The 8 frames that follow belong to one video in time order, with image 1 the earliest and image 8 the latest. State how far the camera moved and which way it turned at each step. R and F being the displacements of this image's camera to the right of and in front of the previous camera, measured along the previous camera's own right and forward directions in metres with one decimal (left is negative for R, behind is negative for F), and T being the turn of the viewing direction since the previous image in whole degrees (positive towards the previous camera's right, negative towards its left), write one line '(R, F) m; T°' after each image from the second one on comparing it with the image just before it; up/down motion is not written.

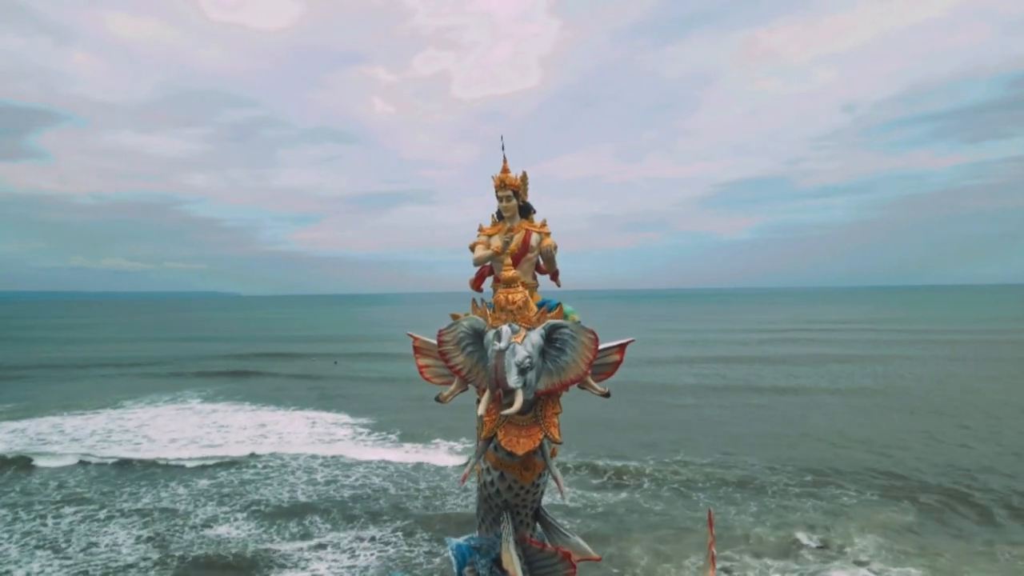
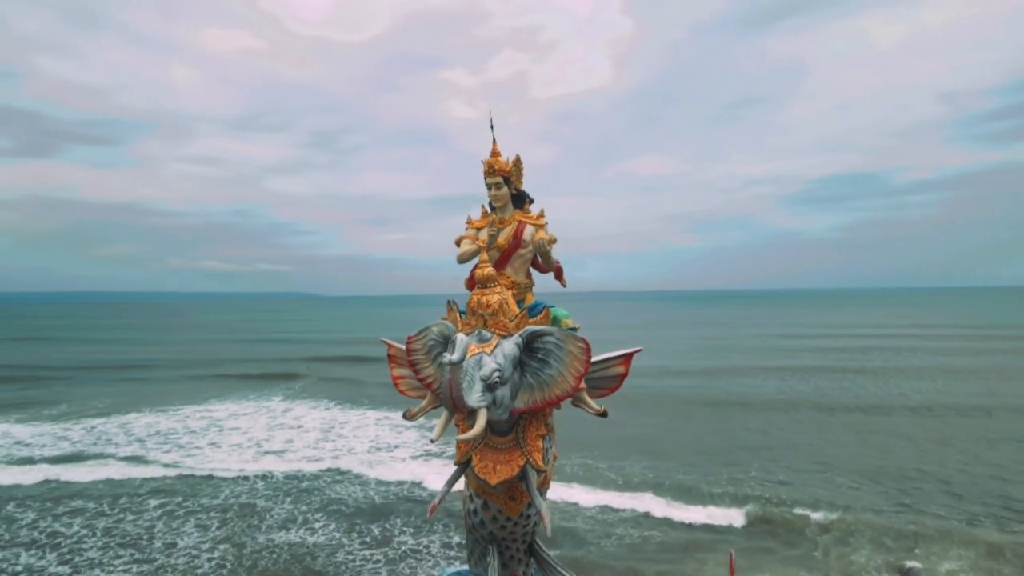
(+0.5, +0.6) m; -6°
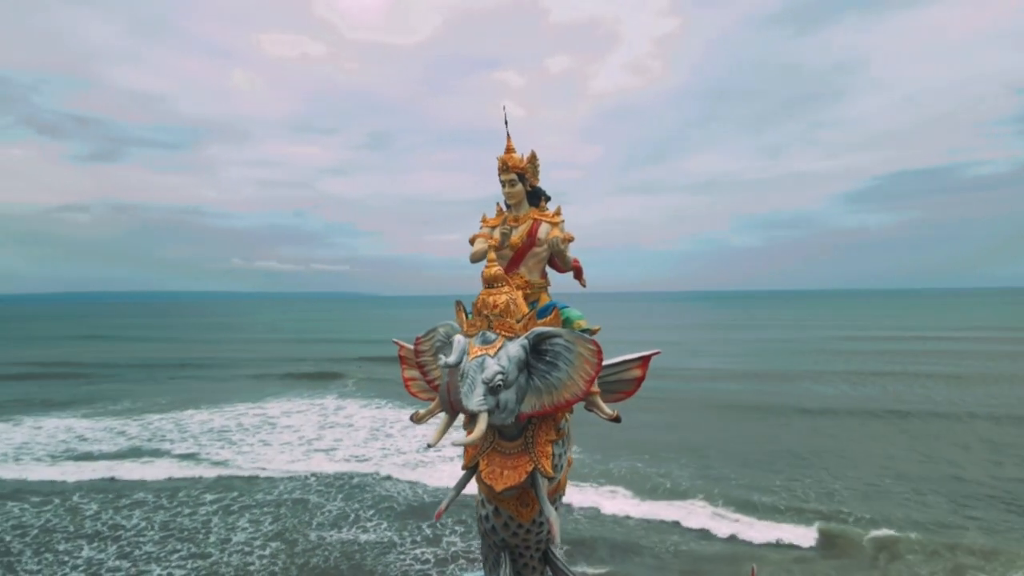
(+0.2, +0.1) m; -4°
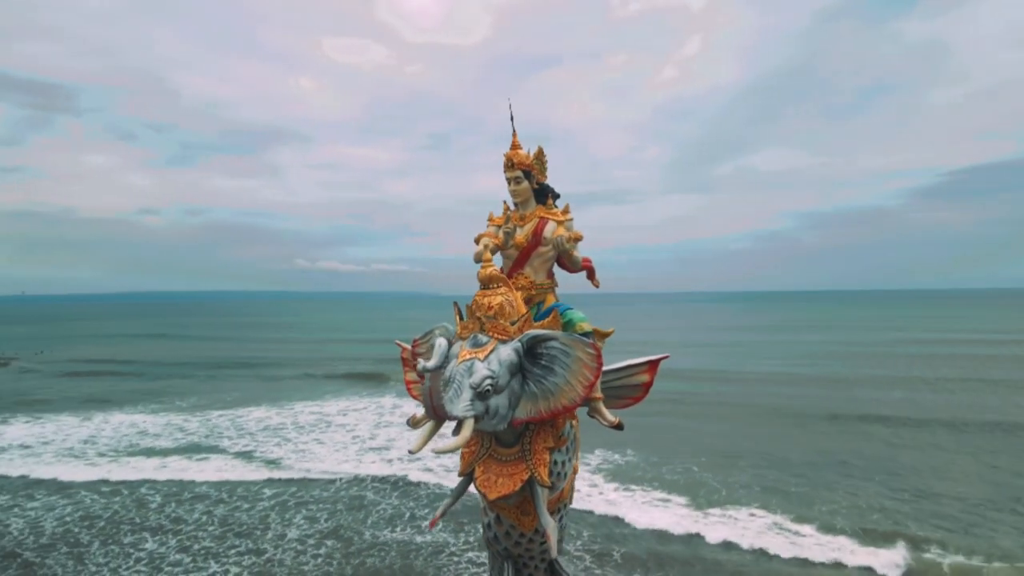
(+0.3, +0.1) m; -5°
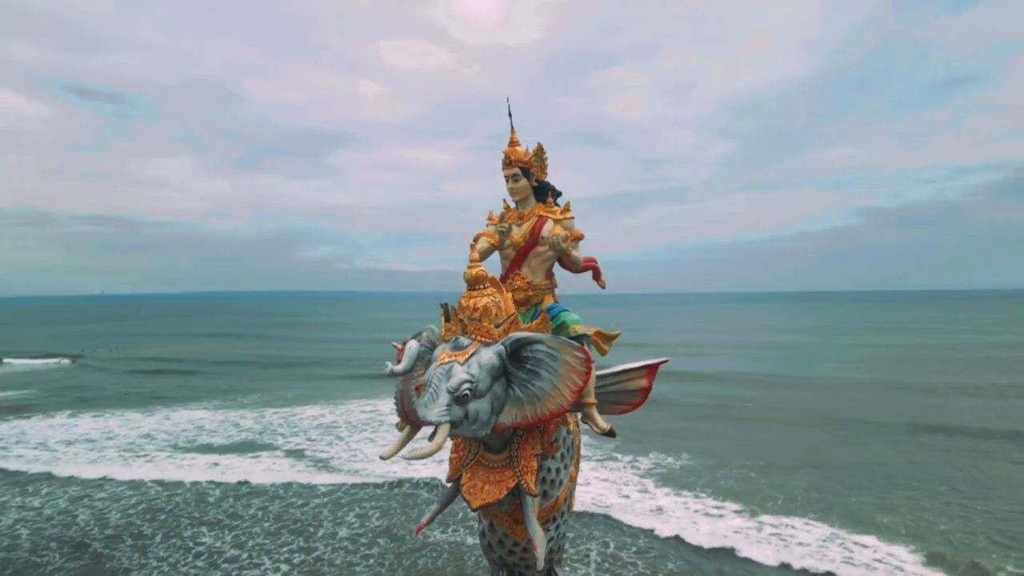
(+0.3, +0.1) m; -5°
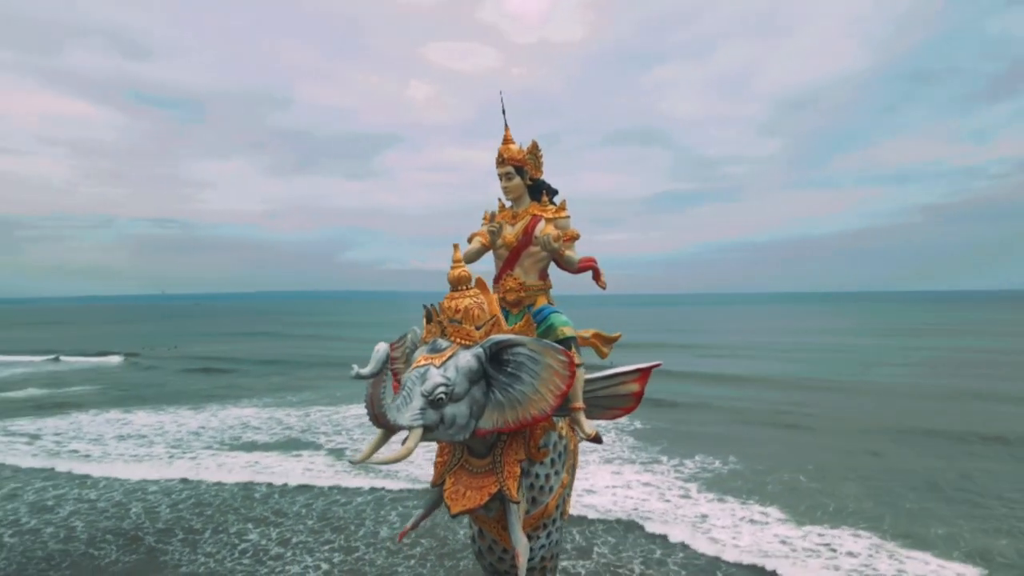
(+0.3, +0.1) m; -4°
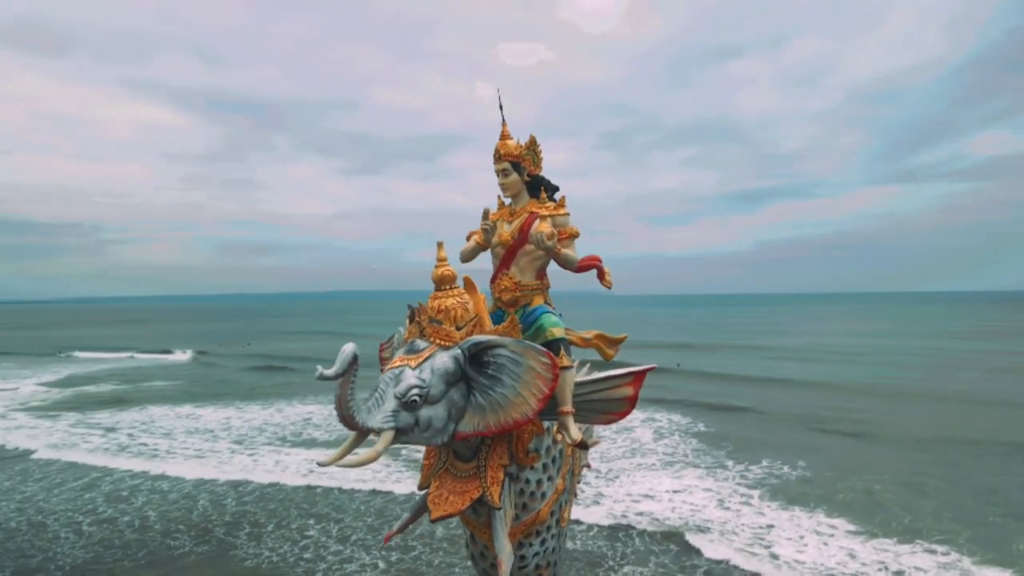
(+0.3, +0.1) m; -5°
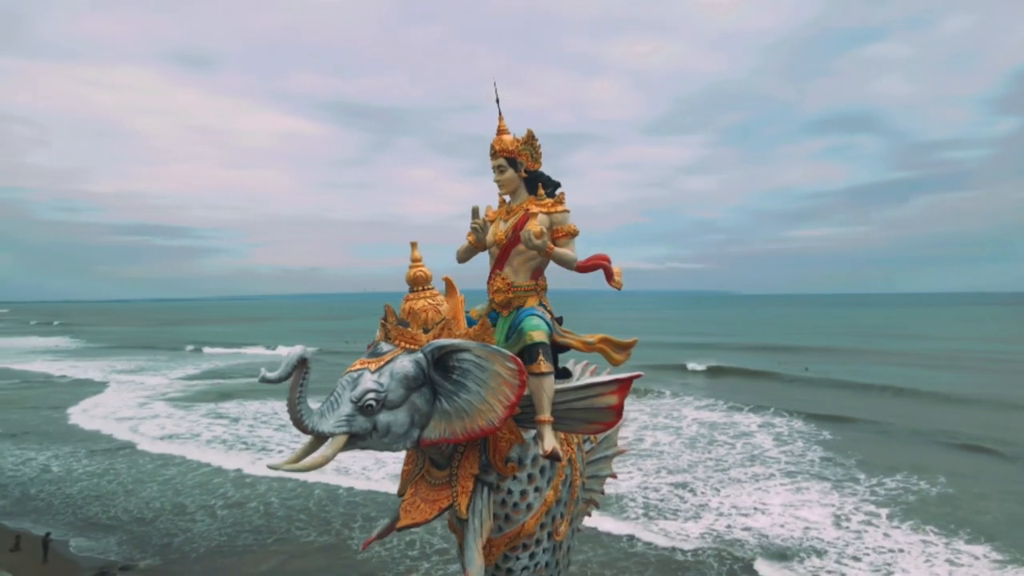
(+0.6, +0.2) m; -10°
